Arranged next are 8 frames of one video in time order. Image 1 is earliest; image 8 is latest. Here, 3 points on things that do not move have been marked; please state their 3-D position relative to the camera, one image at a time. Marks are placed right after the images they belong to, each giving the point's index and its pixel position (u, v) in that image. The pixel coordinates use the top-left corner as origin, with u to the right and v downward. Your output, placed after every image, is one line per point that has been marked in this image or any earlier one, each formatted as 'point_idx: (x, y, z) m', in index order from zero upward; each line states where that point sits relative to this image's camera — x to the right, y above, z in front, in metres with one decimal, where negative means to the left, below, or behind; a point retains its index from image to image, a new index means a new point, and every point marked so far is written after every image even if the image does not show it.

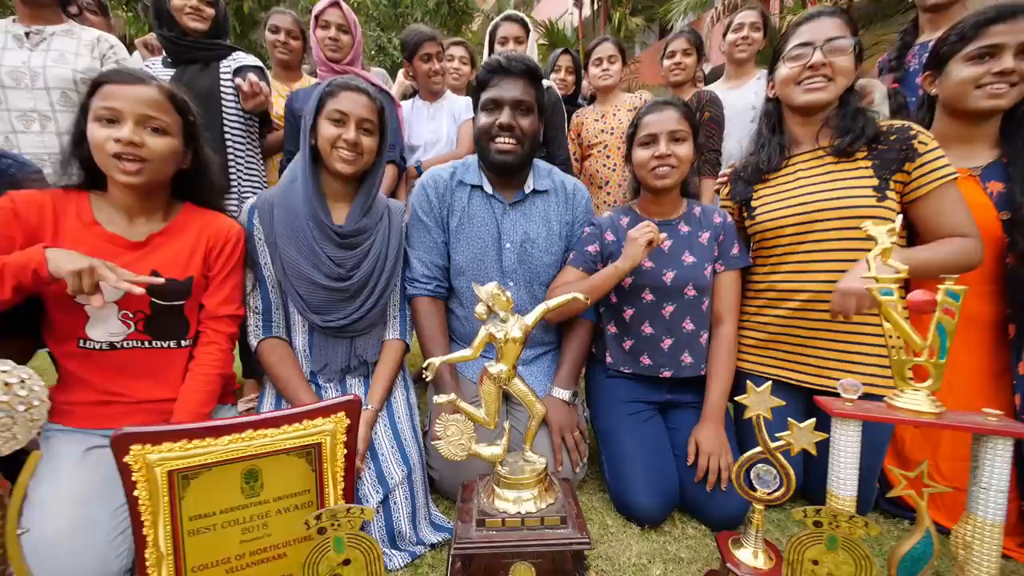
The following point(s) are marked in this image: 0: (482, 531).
0: (-0.1, -0.6, +1.0) m
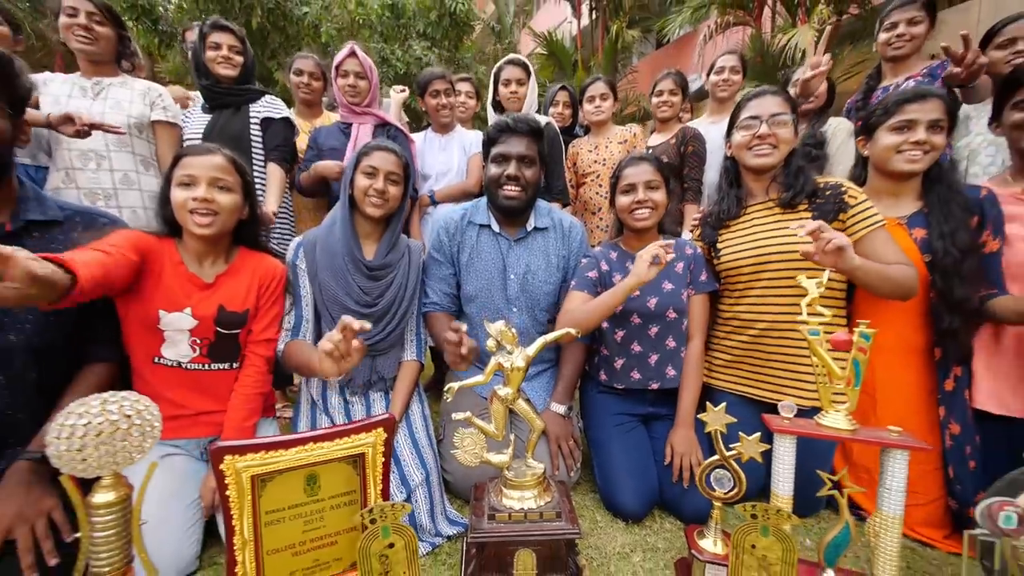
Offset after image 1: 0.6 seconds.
0: (-0.1, -0.7, +1.2) m
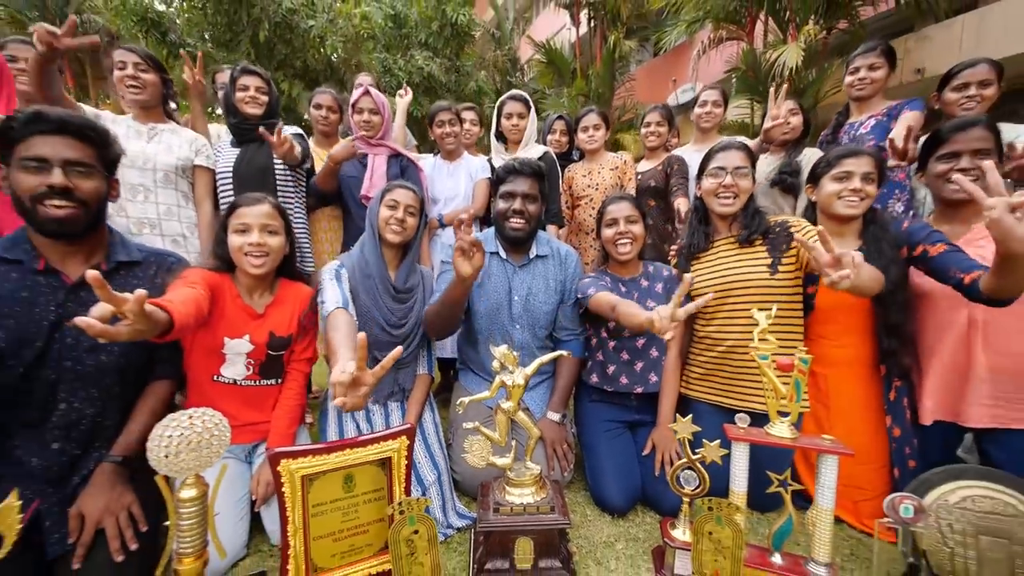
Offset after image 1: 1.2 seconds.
0: (0.0, -0.9, +1.5) m
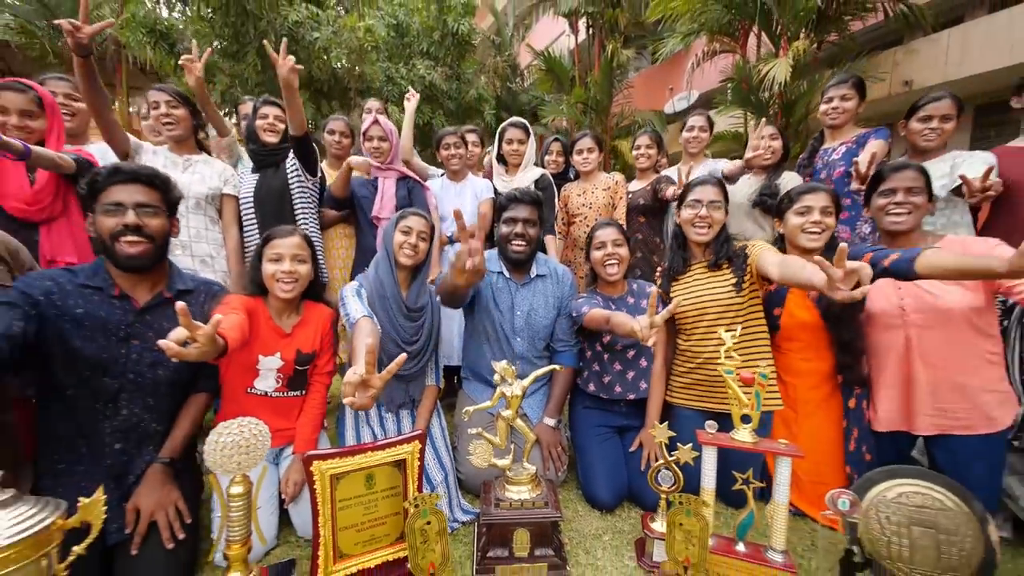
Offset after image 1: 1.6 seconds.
0: (-0.1, -1.0, +1.7) m
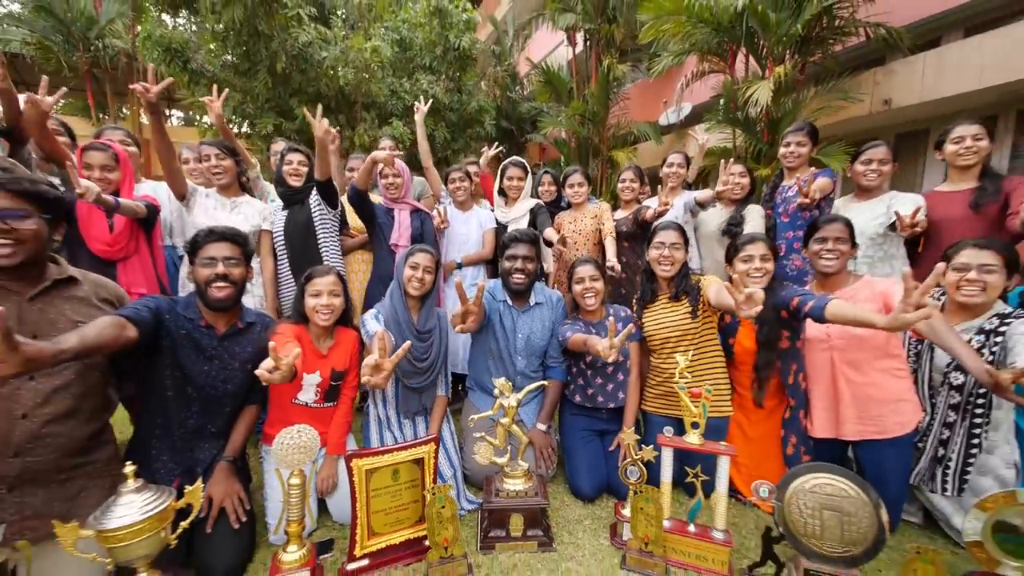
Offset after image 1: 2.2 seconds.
0: (-0.1, -1.1, +2.1) m
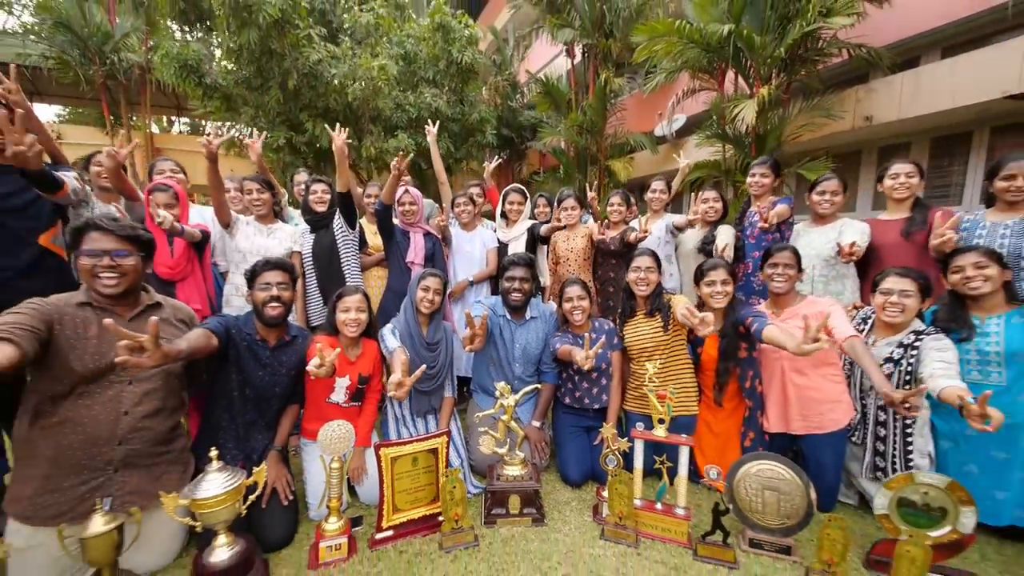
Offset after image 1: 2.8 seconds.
0: (-0.1, -1.3, +2.5) m
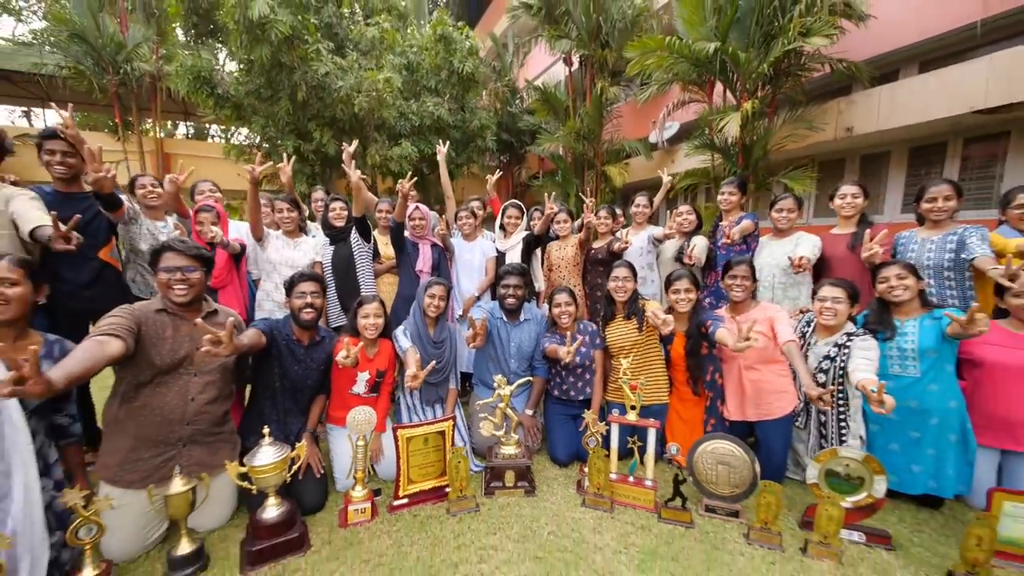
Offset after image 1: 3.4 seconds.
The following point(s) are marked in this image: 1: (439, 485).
0: (-0.1, -1.3, +3.0) m
1: (-0.6, -1.5, +3.0) m
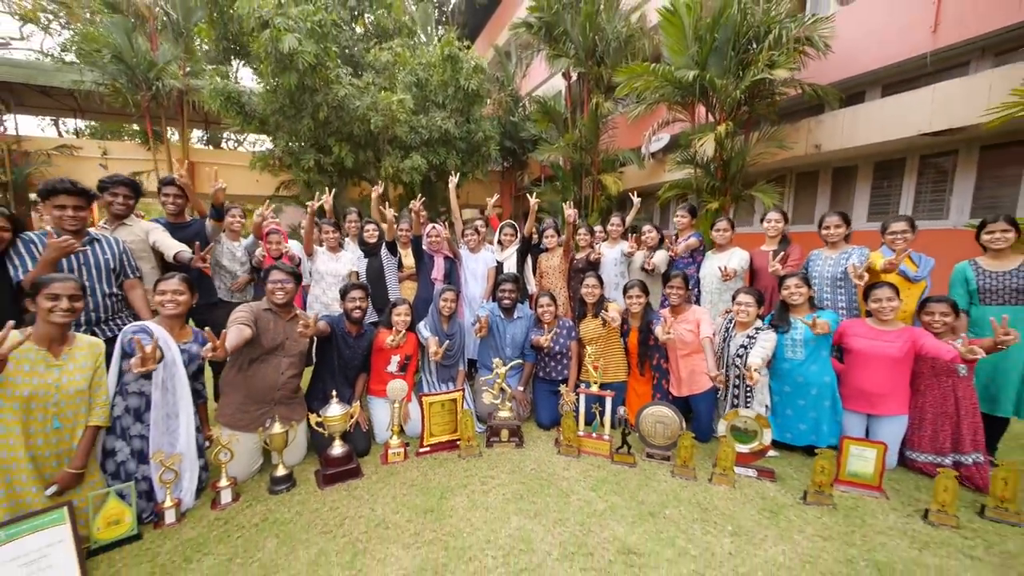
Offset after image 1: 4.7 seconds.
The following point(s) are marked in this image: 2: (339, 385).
0: (-0.2, -1.4, +4.0) m
1: (-0.6, -1.6, +4.0) m
2: (-1.8, -1.0, +4.0) m
